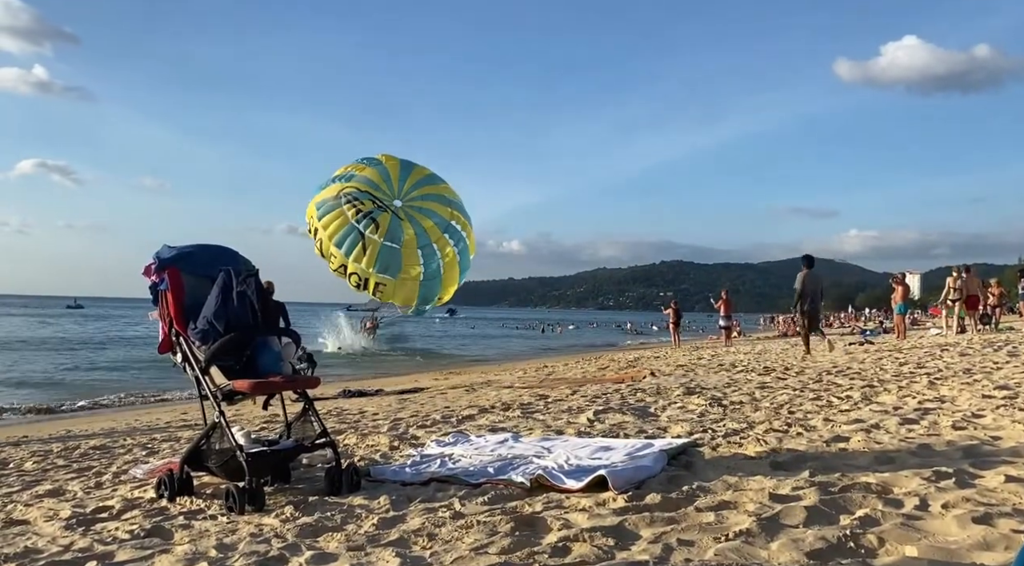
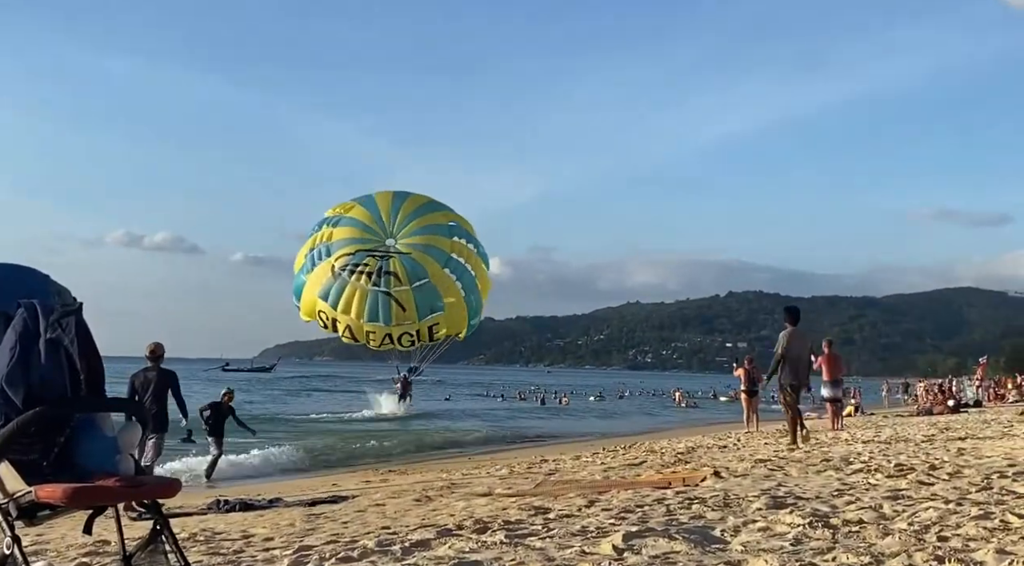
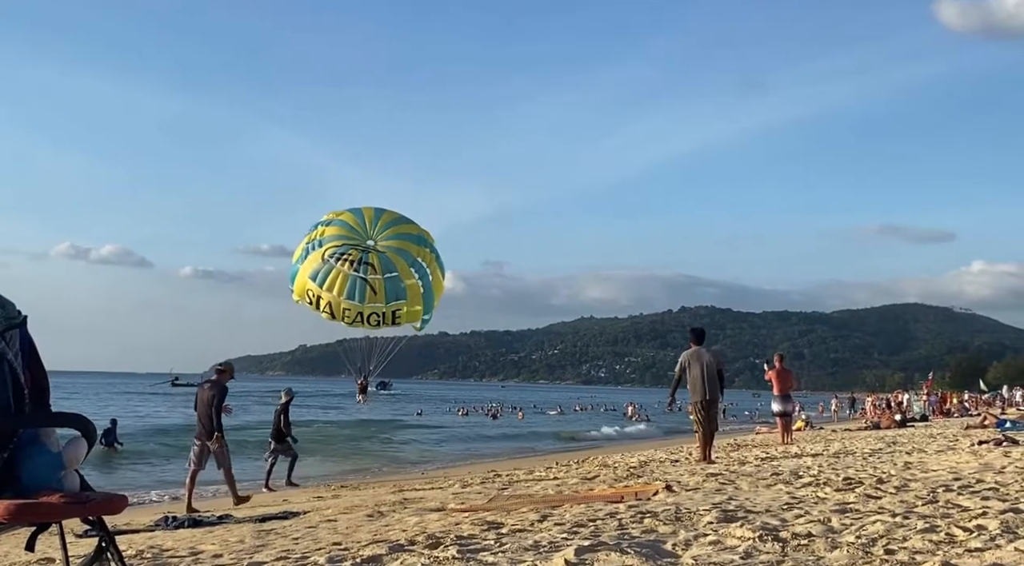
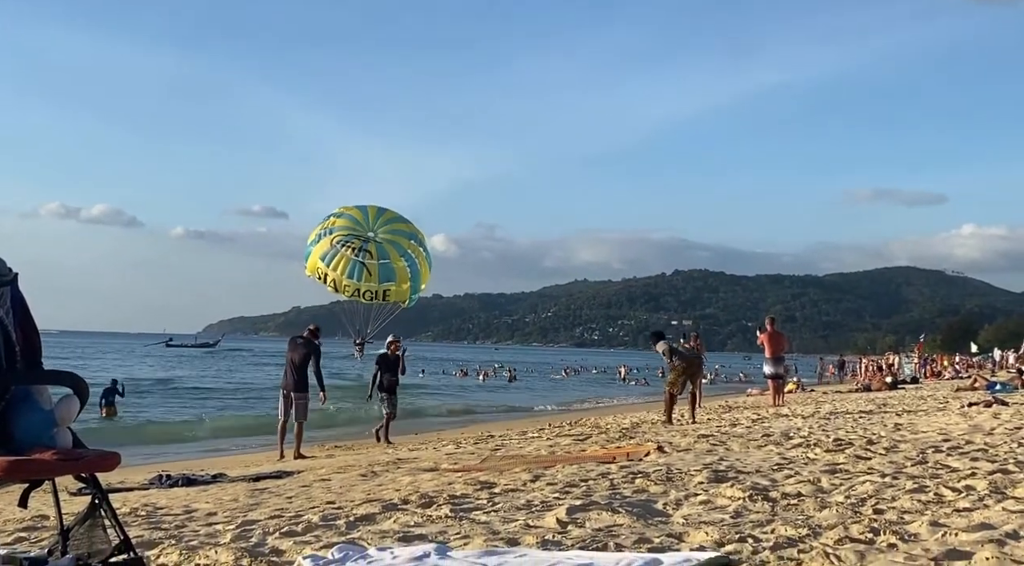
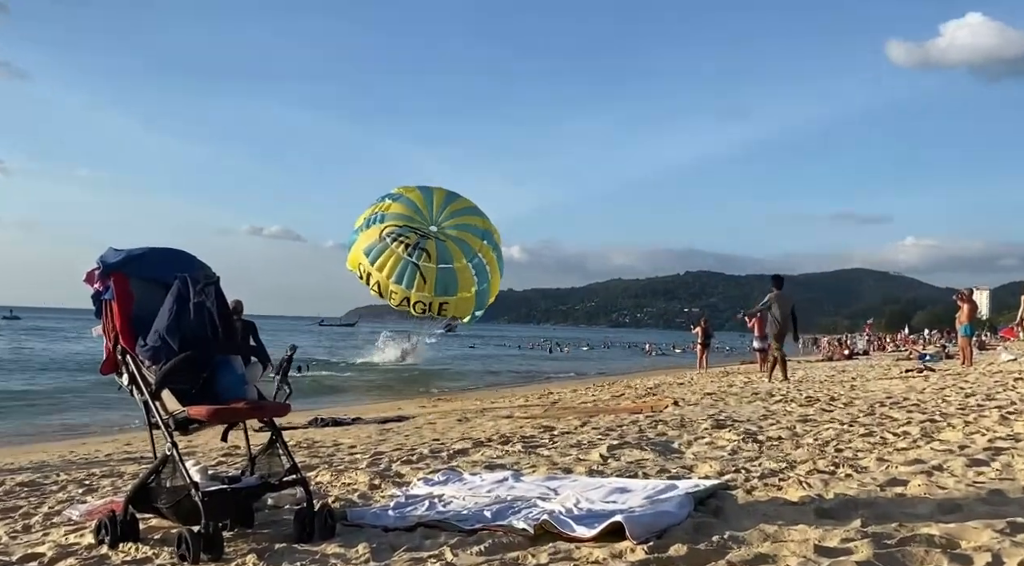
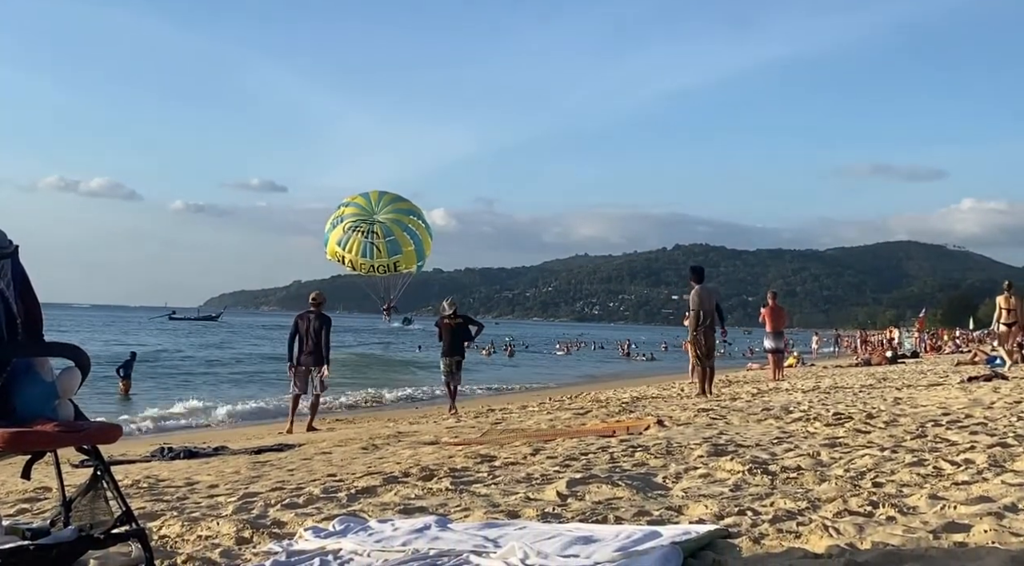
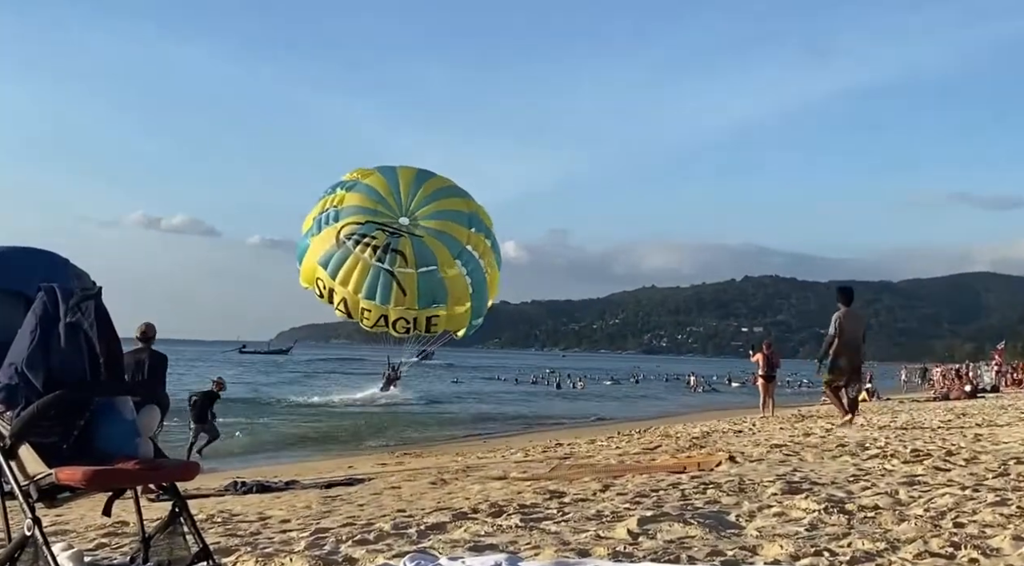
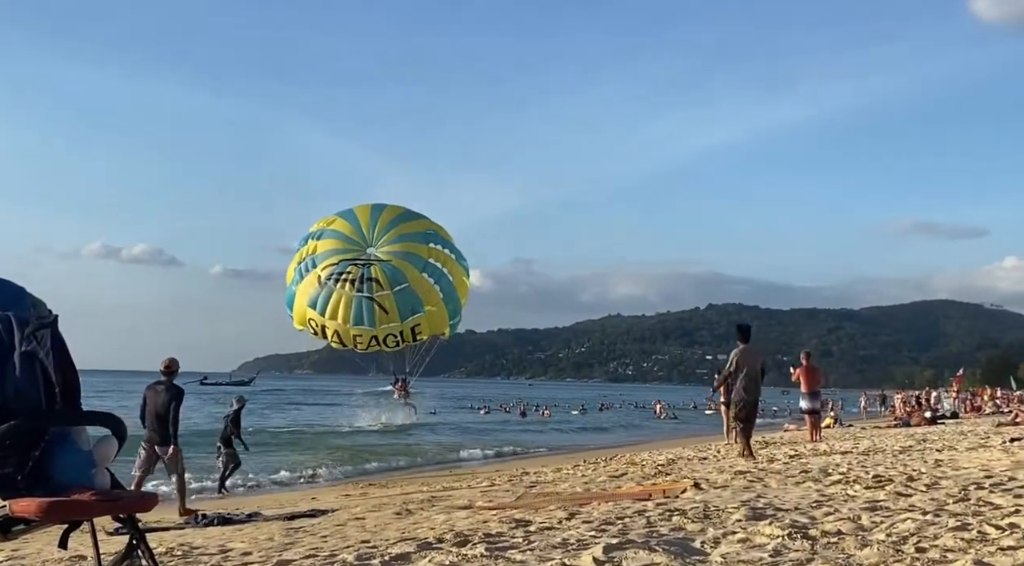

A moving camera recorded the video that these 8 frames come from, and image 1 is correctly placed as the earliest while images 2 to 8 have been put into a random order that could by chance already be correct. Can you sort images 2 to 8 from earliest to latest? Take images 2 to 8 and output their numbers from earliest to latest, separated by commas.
5, 7, 2, 8, 3, 4, 6
